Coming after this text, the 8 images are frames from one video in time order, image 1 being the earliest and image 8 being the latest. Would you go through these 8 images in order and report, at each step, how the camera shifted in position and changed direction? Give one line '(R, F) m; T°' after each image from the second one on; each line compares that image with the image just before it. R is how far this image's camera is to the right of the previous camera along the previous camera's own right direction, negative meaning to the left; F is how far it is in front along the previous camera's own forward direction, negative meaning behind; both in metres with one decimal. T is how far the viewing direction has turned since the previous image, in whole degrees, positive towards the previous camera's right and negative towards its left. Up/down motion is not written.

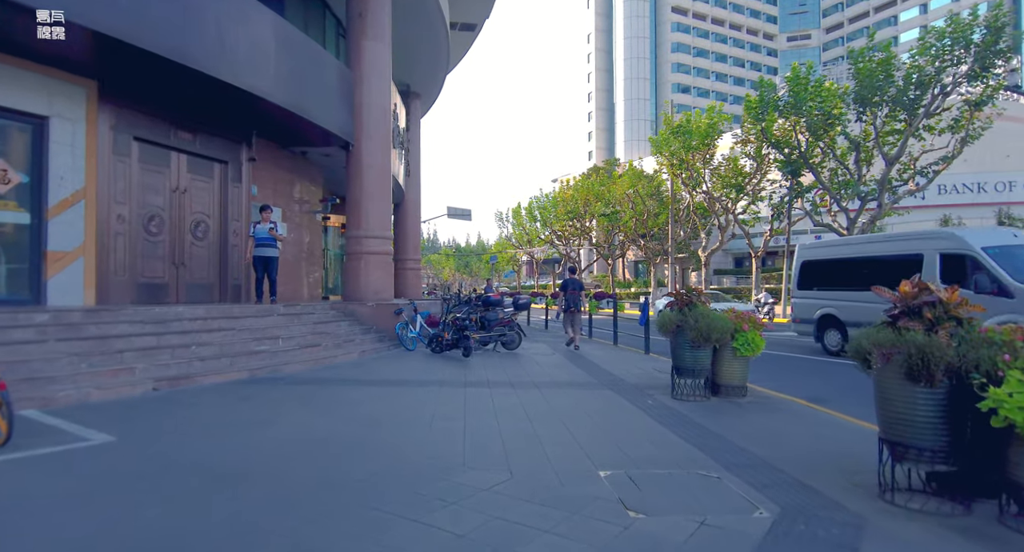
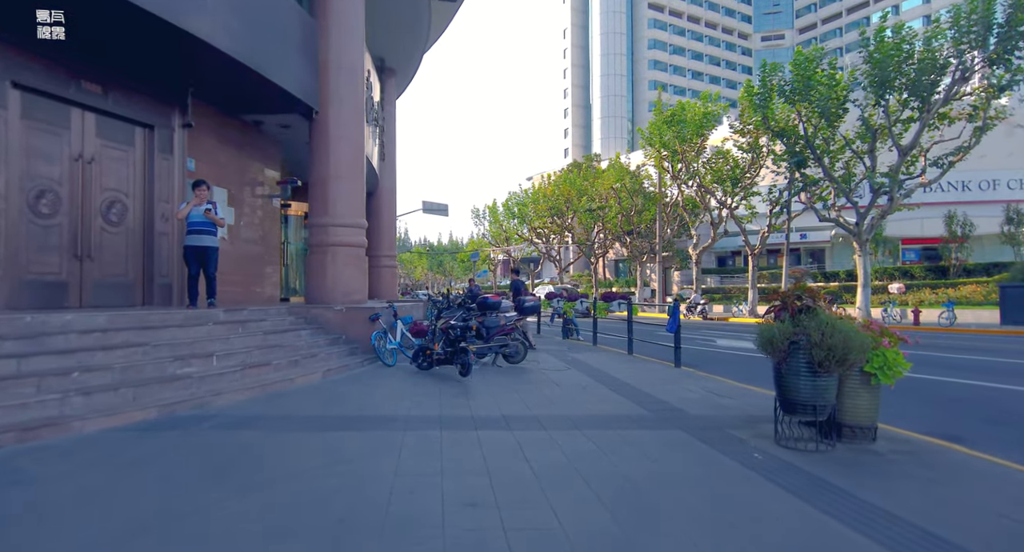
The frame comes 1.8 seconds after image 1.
(-0.6, +2.3) m; +3°
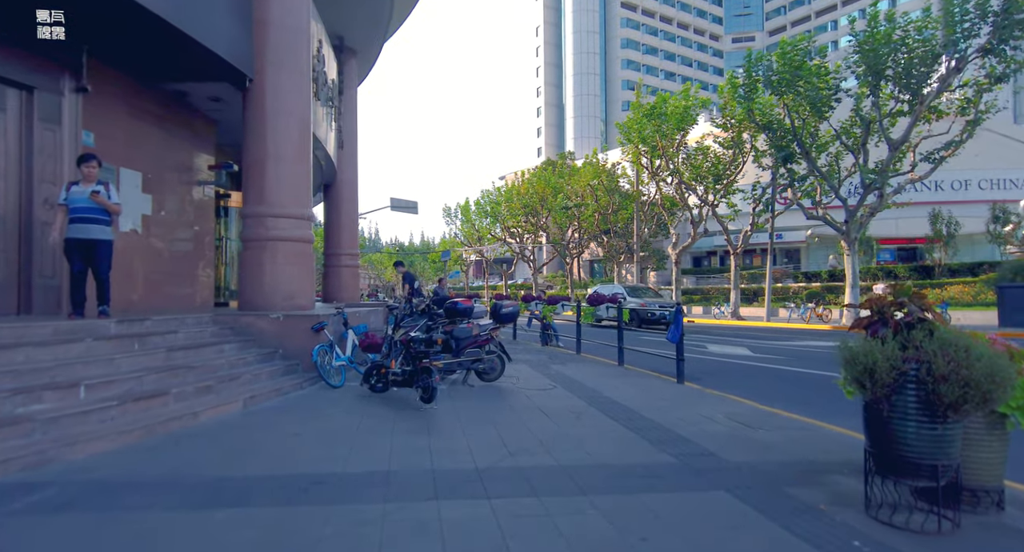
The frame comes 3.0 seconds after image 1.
(0.0, +1.7) m; +3°
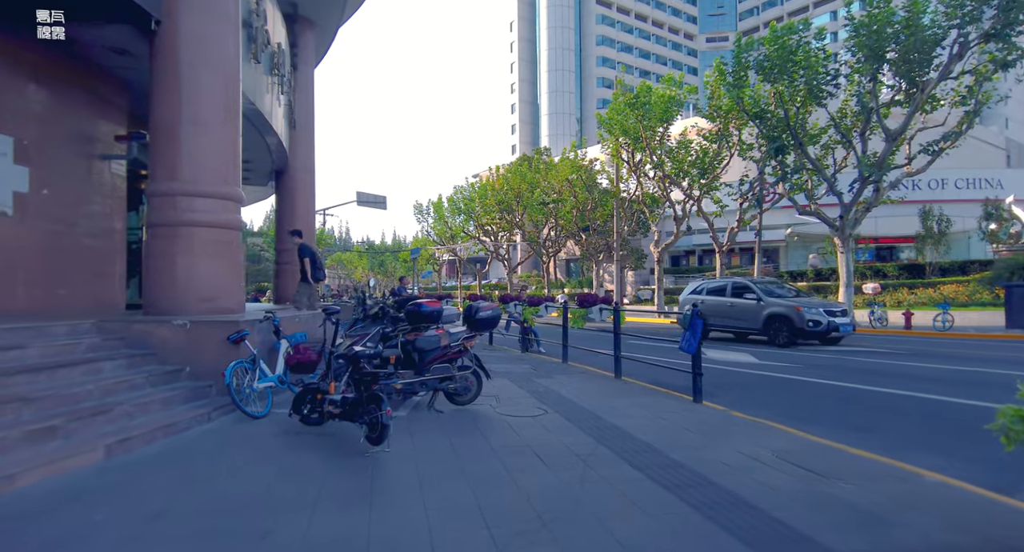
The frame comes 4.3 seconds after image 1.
(-0.1, +1.8) m; +3°
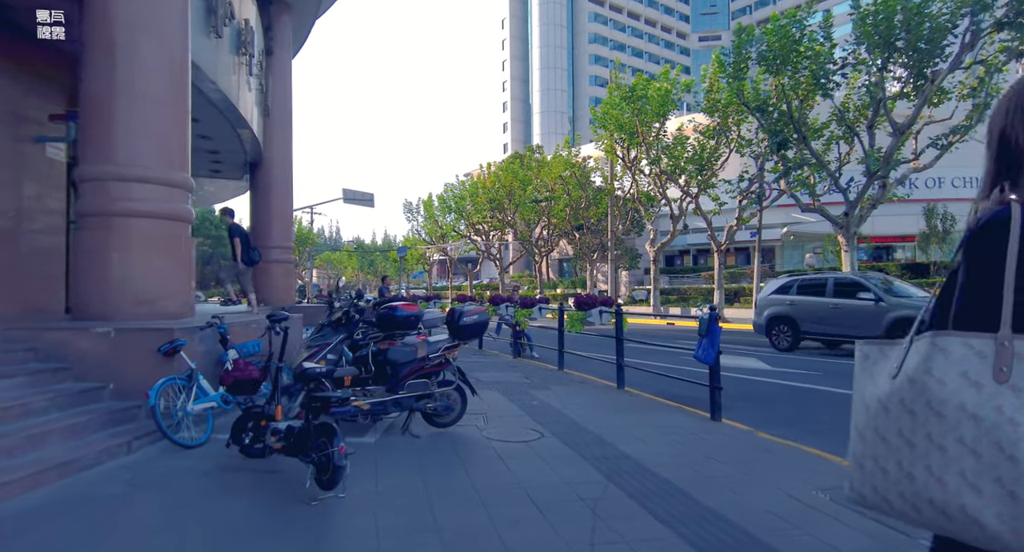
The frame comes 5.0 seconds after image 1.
(0.0, +1.0) m; +1°
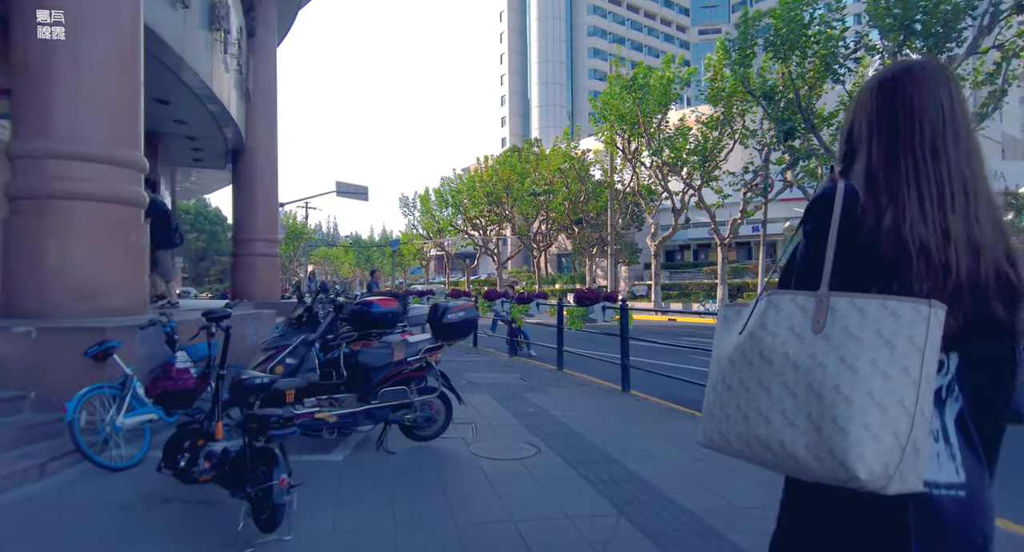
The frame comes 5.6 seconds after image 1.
(+0.1, +0.8) m; 0°
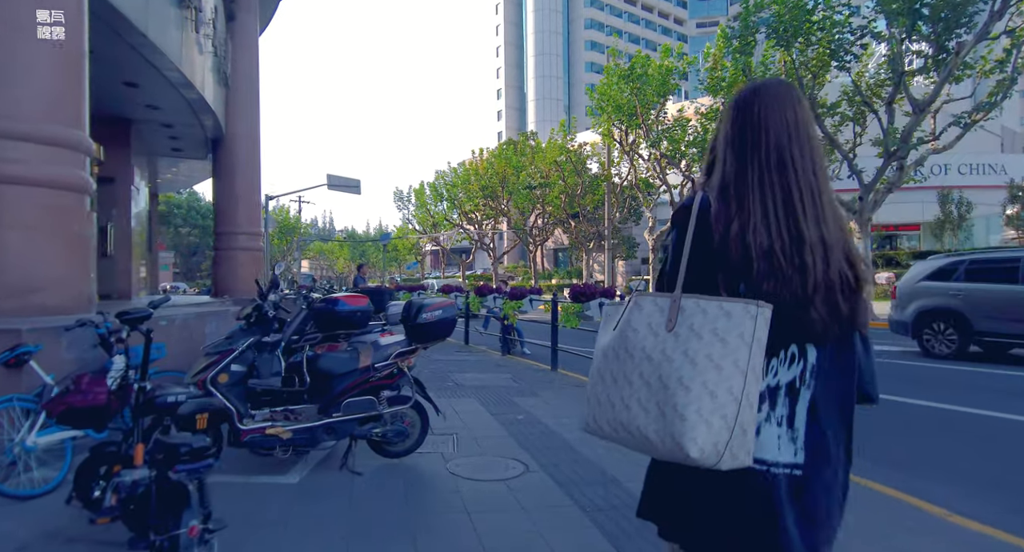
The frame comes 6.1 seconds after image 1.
(+0.1, +0.6) m; 0°
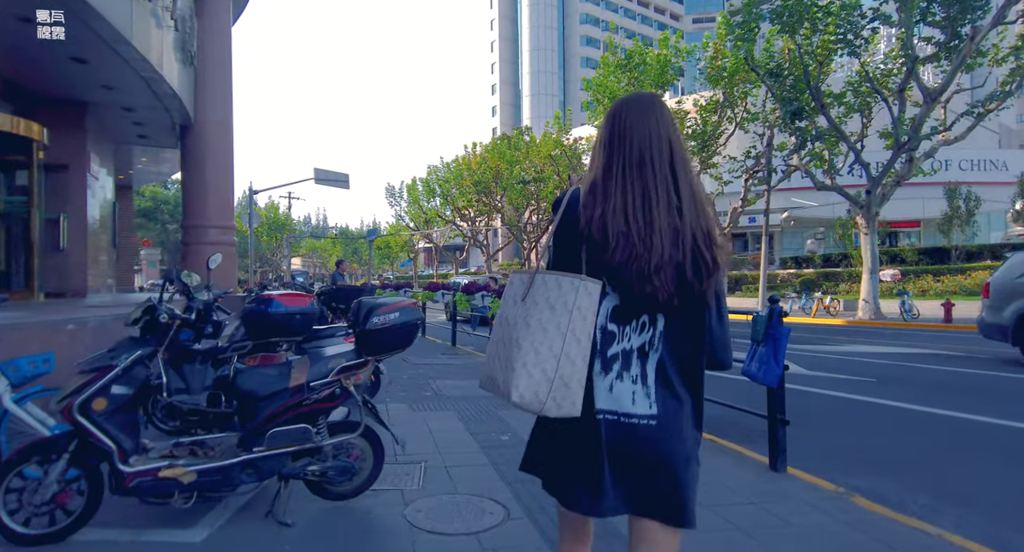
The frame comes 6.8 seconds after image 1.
(+0.1, +0.9) m; +1°
